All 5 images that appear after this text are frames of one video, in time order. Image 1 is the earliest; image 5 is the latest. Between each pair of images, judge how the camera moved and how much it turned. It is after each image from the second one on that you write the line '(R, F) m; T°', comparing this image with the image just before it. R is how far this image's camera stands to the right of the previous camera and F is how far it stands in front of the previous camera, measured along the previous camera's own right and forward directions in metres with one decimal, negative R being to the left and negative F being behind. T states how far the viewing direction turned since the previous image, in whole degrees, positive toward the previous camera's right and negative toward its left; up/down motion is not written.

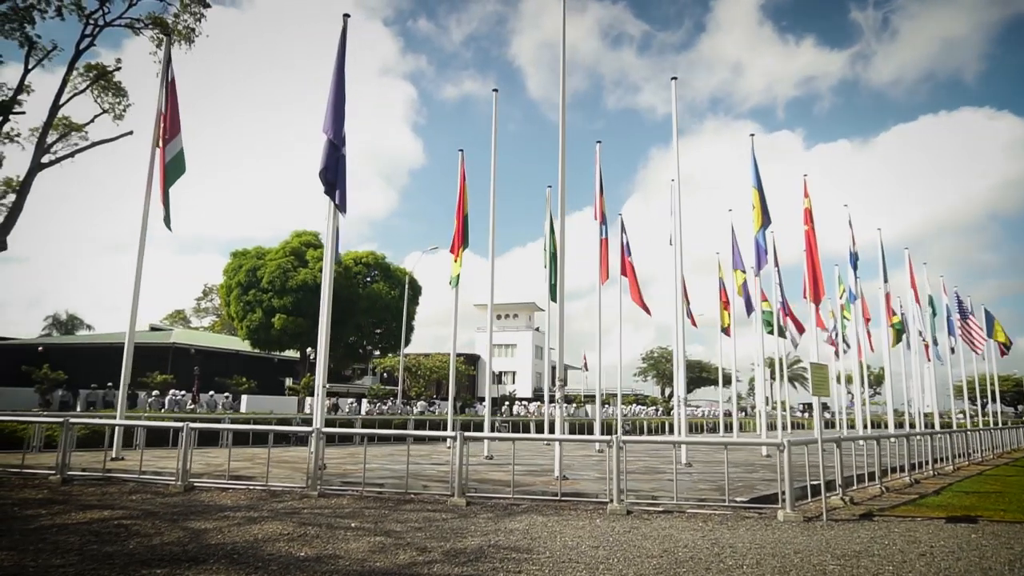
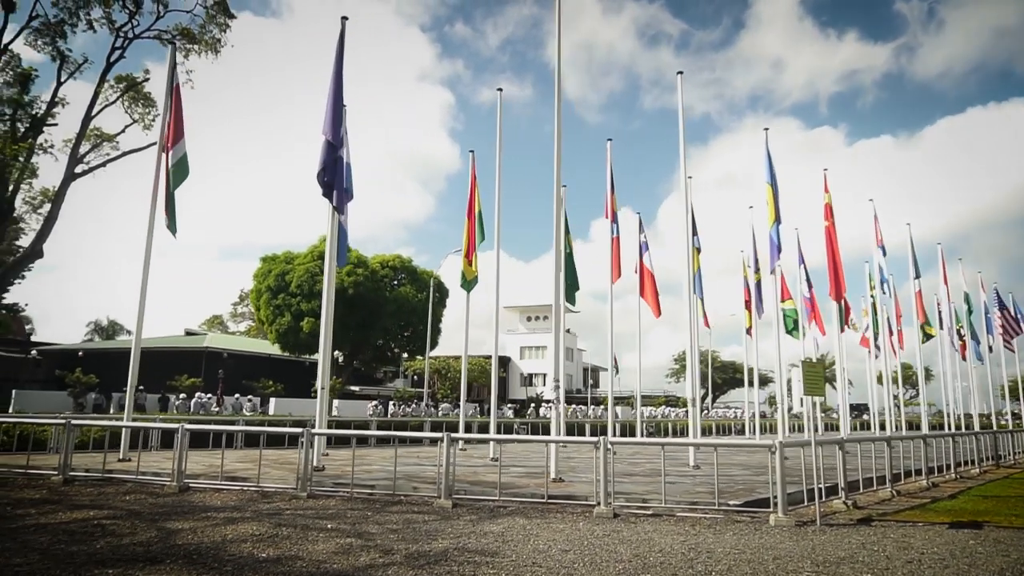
(+0.8, +0.2) m; -3°
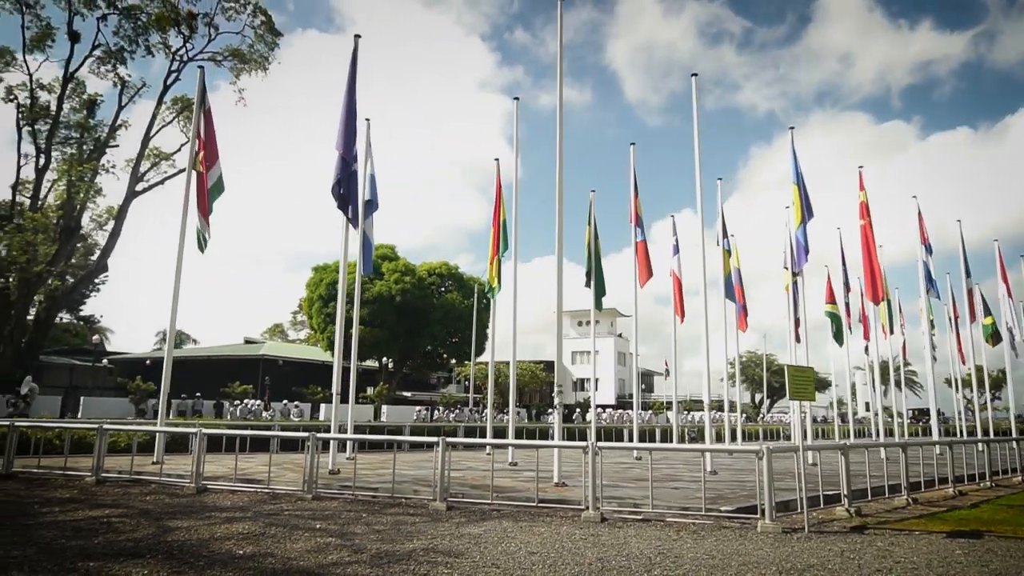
(+1.1, -0.2) m; -5°
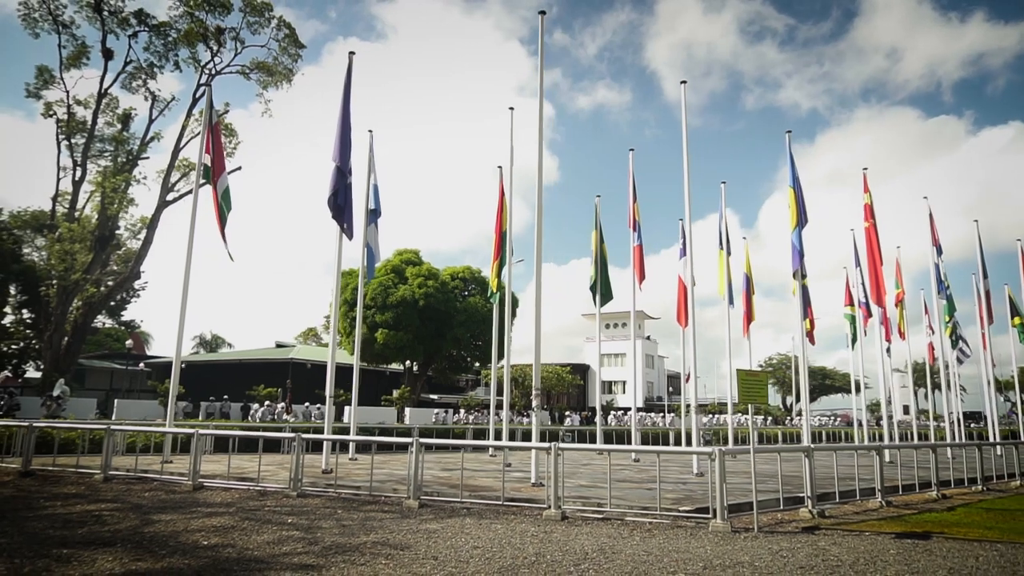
(+1.2, -0.5) m; -3°
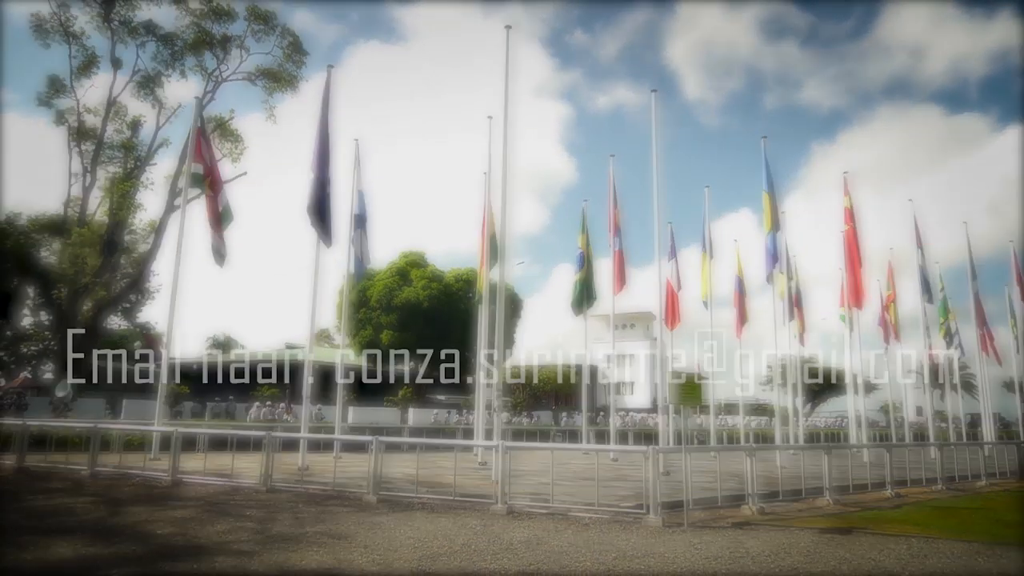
(+1.1, -0.6) m; -1°
